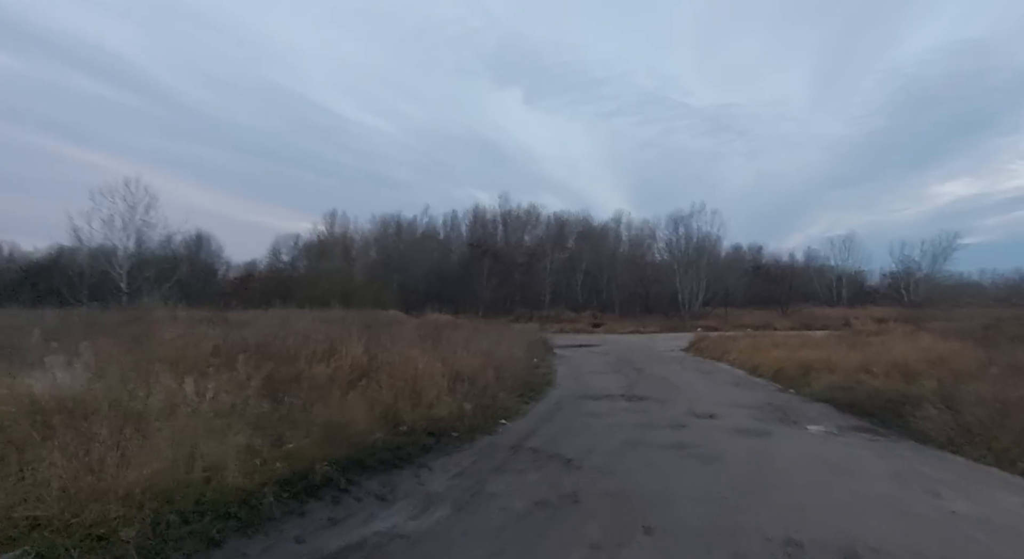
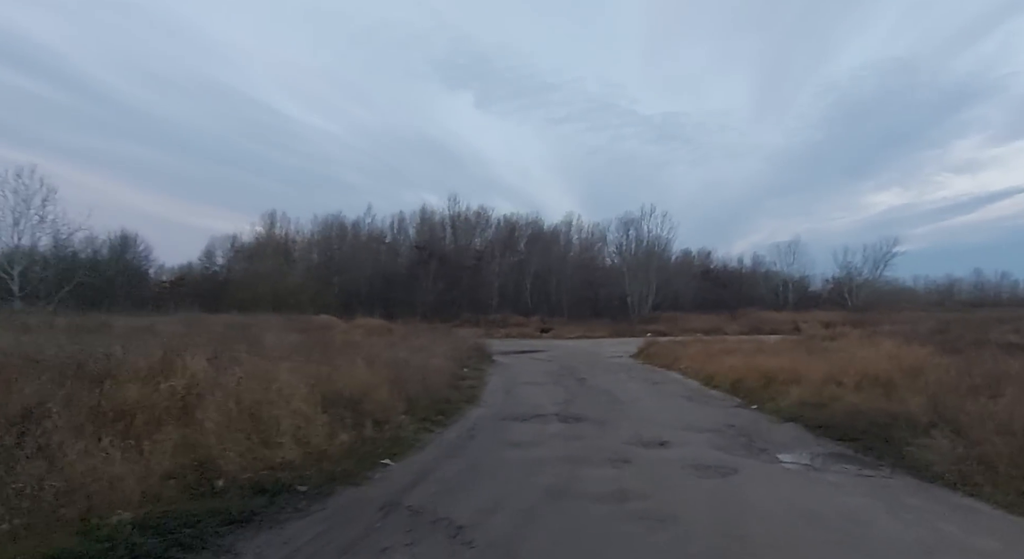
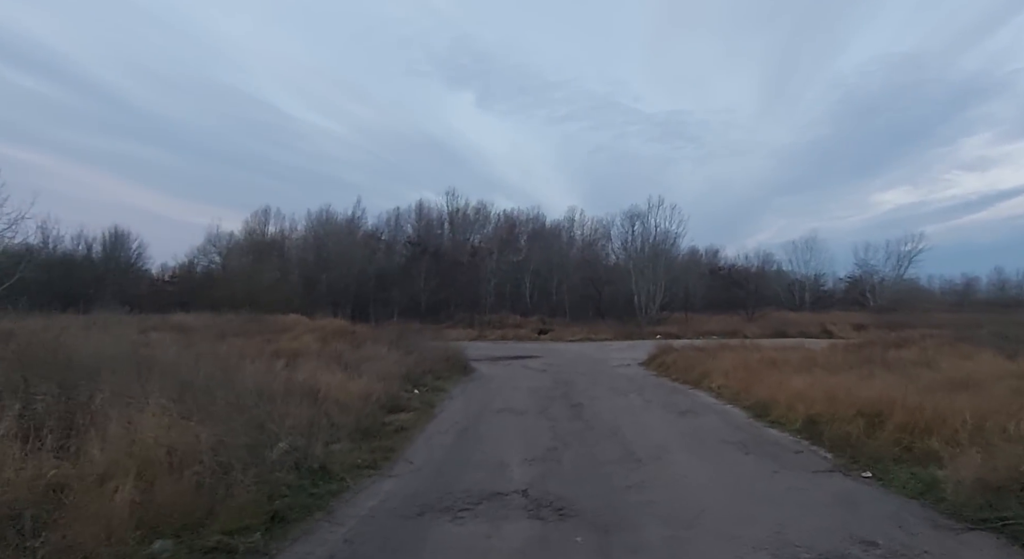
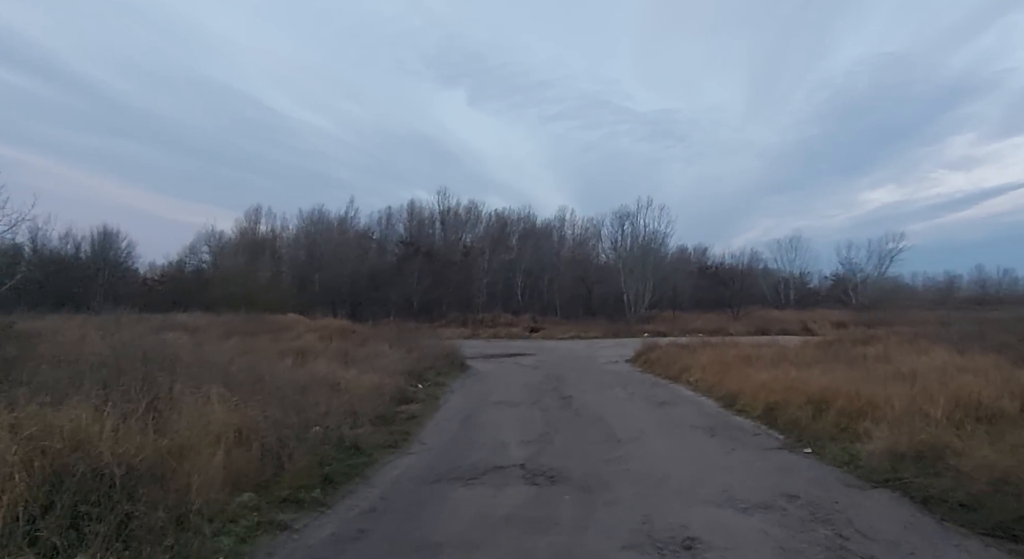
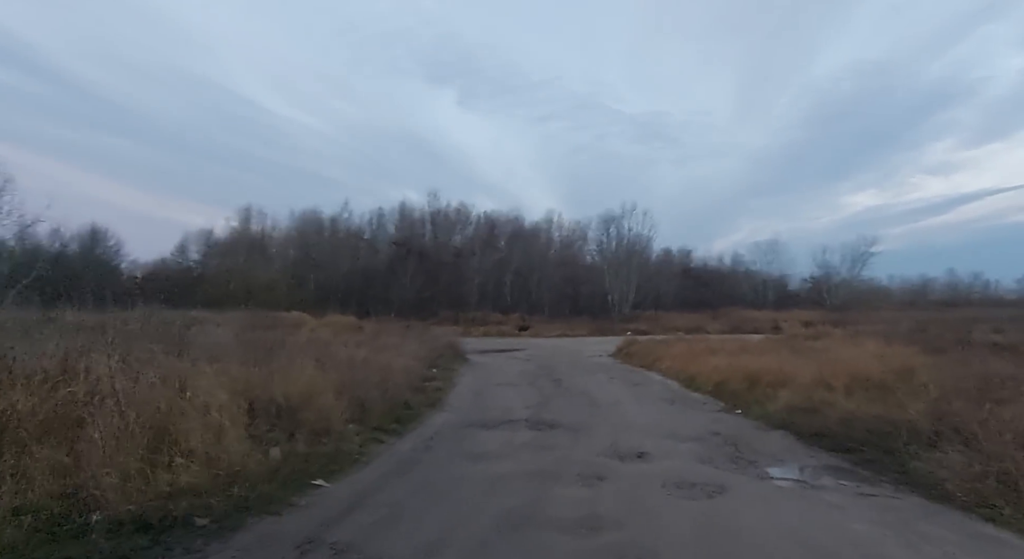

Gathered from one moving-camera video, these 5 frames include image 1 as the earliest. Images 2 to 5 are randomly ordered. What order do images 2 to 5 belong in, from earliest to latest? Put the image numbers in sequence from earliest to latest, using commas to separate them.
2, 5, 4, 3
